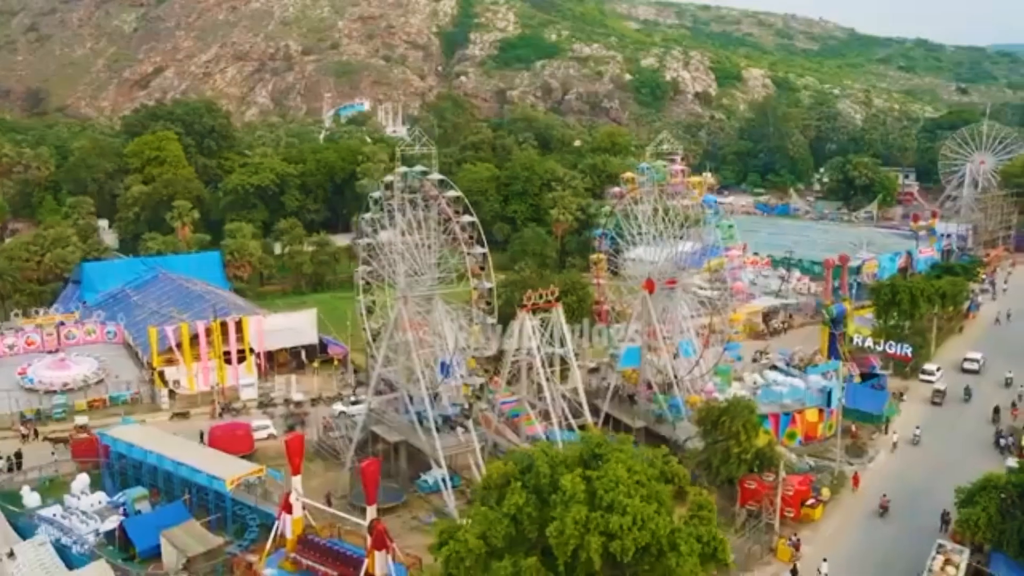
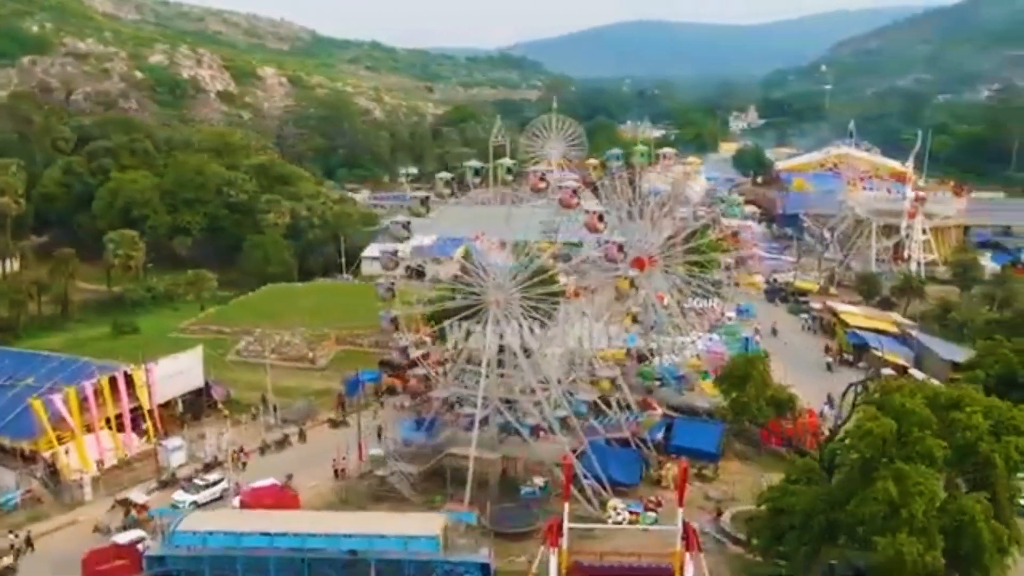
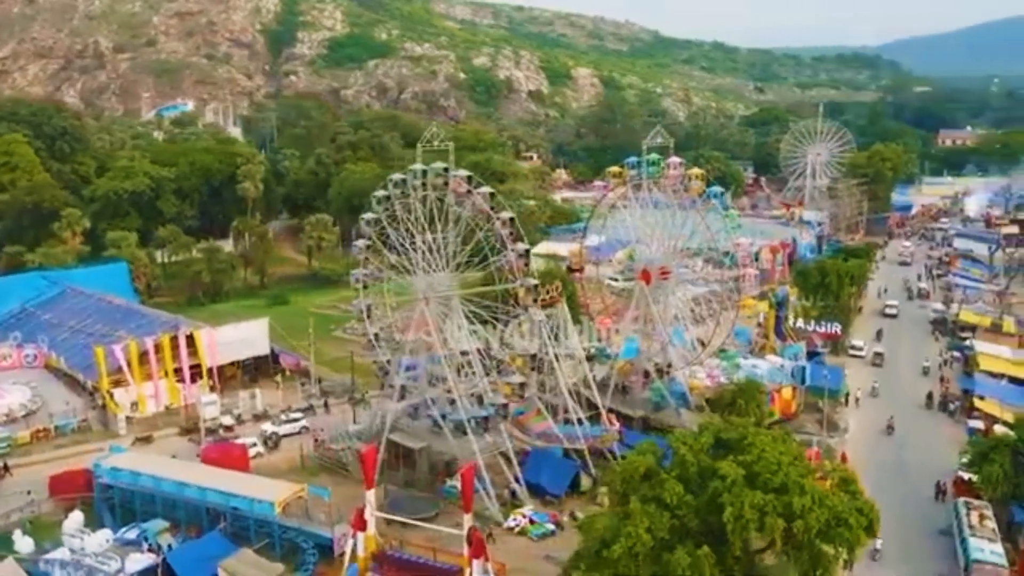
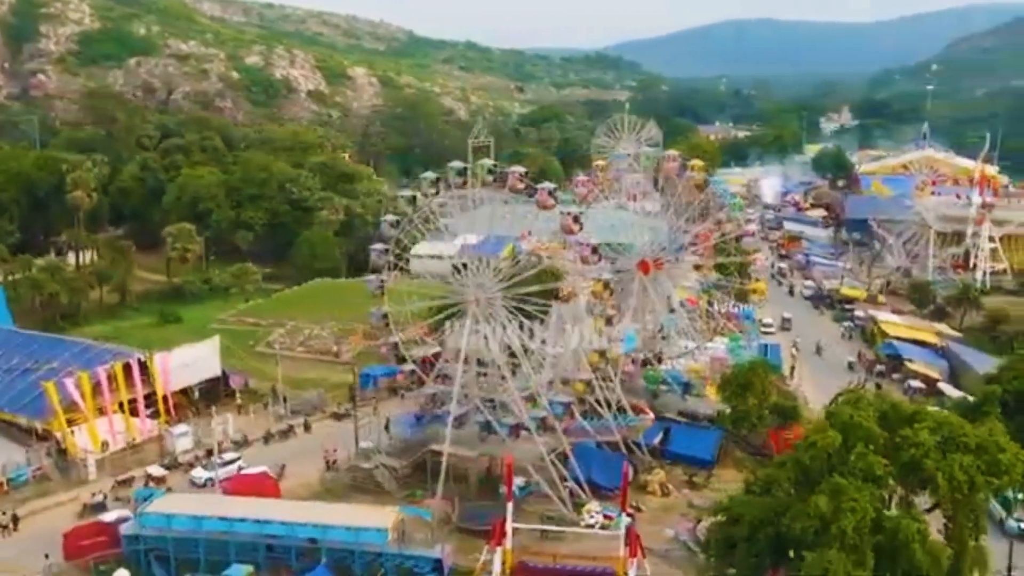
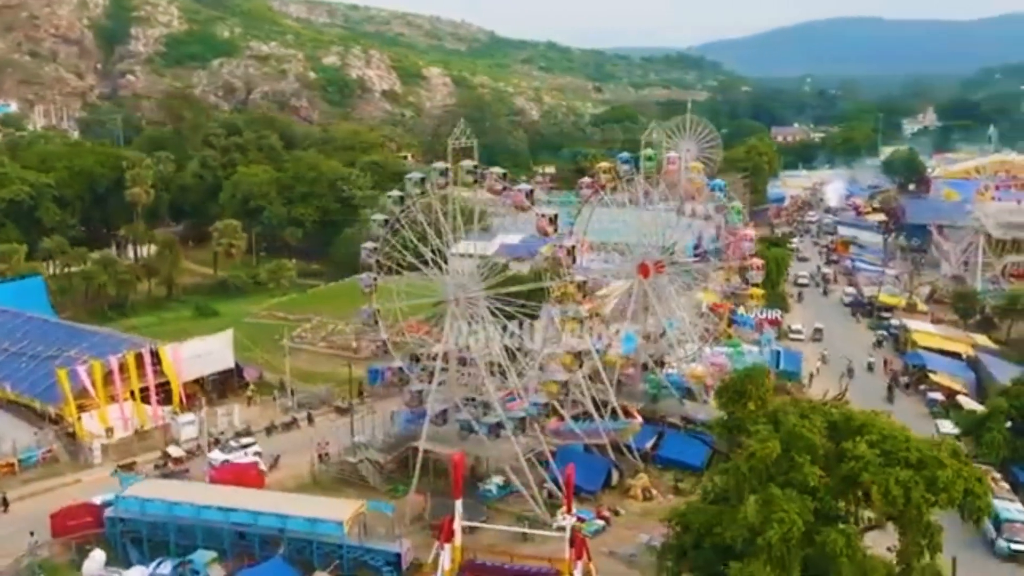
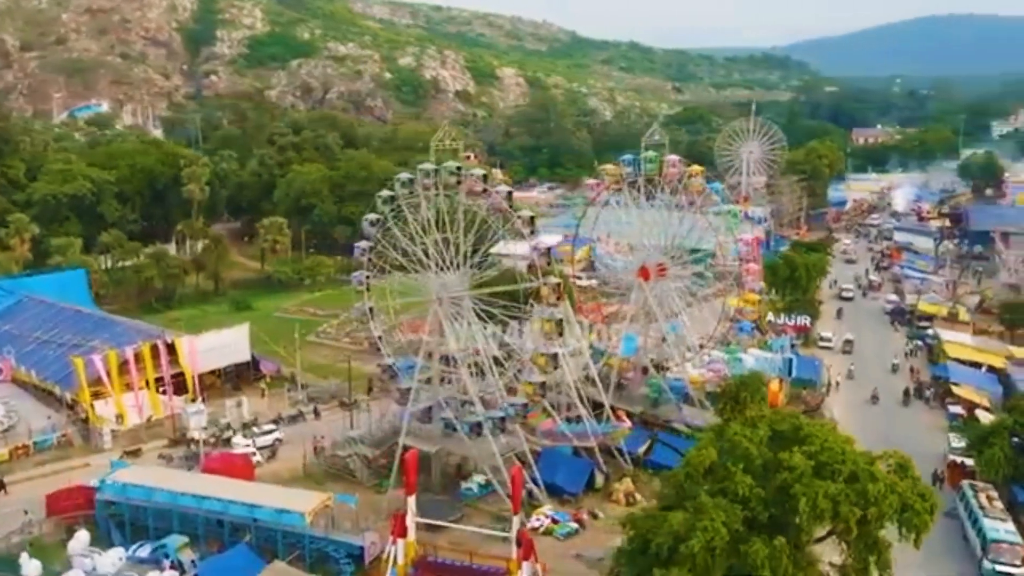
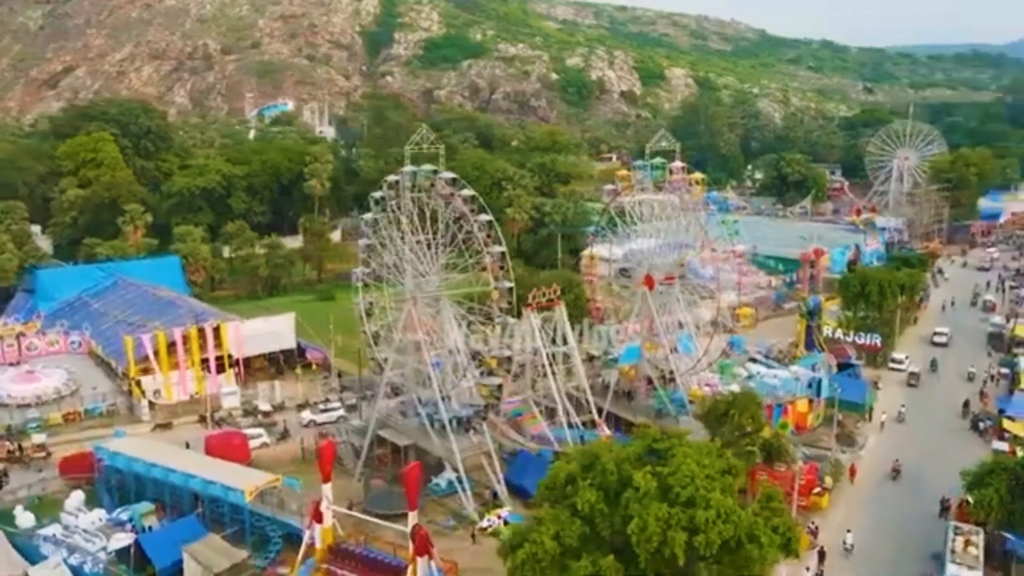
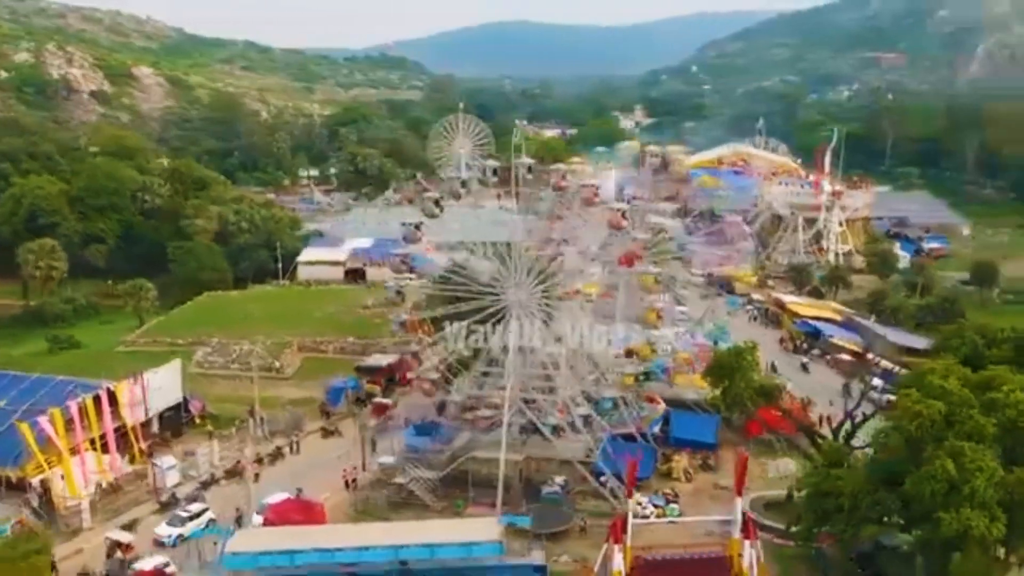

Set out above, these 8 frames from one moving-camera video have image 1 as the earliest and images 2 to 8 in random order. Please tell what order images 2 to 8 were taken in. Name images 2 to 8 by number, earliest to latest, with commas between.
7, 3, 6, 5, 4, 2, 8
